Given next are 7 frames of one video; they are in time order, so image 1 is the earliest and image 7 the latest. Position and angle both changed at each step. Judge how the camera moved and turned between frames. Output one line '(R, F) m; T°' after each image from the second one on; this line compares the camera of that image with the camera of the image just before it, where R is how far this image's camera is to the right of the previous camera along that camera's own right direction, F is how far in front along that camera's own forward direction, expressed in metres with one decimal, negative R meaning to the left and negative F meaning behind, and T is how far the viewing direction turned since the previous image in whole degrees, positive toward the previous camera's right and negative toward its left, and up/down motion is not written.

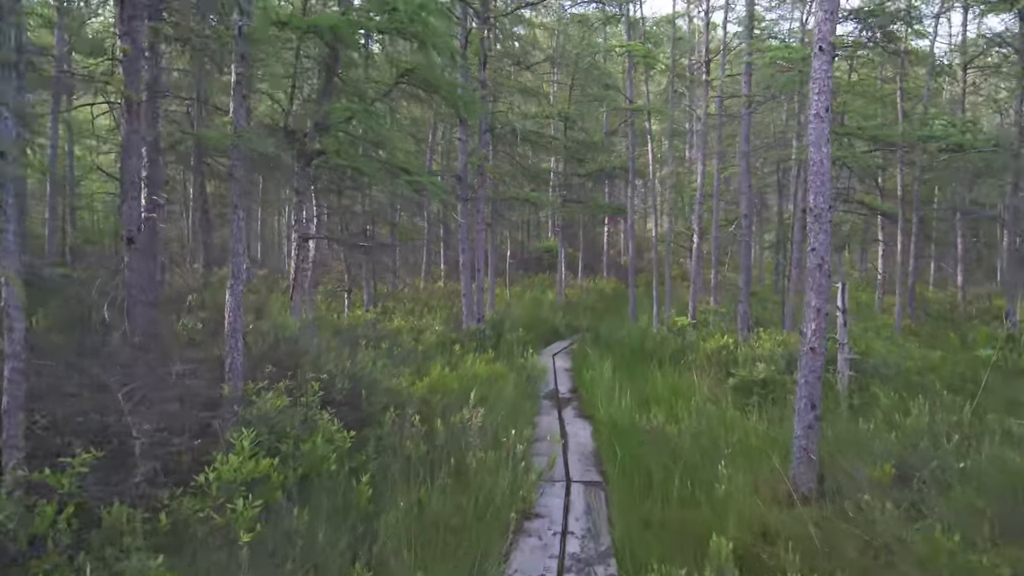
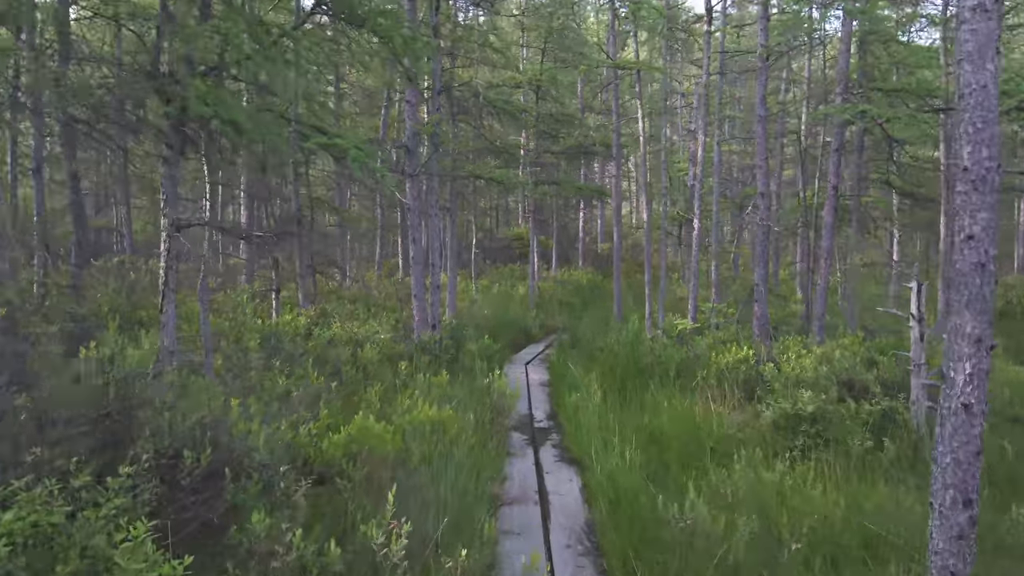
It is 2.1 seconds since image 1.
(+0.1, +2.5) m; +2°
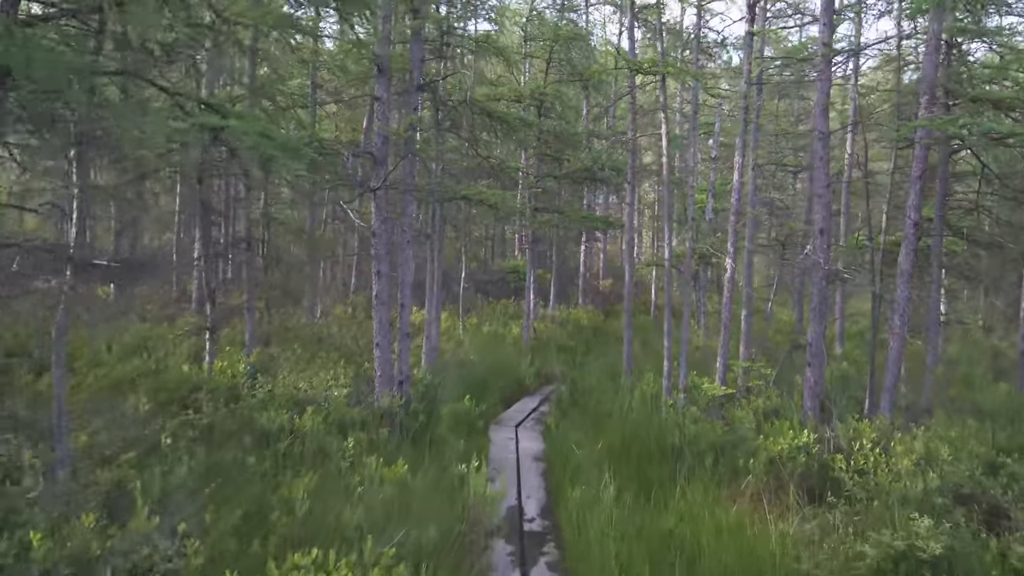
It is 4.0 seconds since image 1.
(+0.1, +2.2) m; 0°
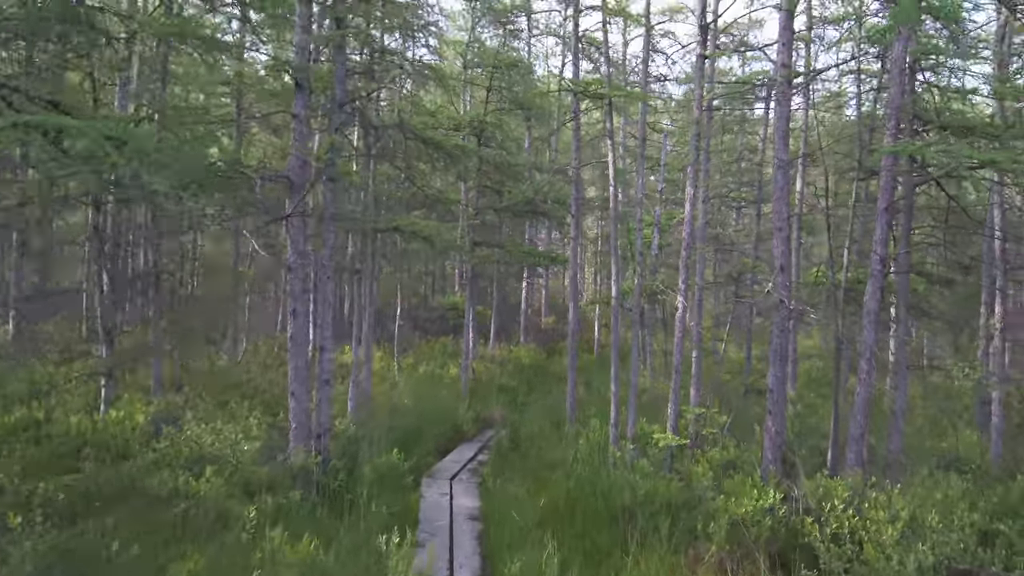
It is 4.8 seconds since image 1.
(+0.1, +0.8) m; +4°
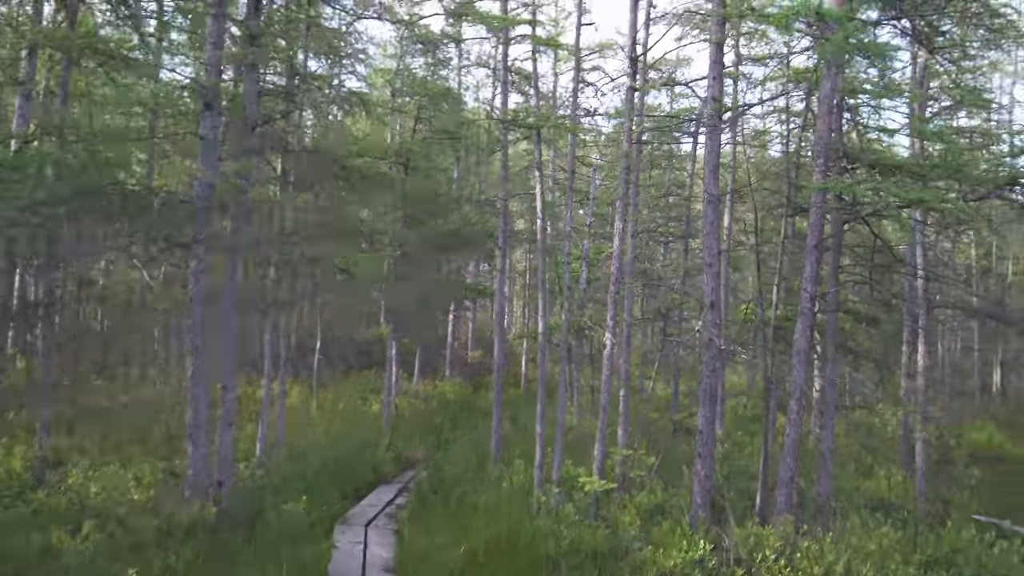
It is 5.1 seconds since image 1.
(+0.1, +0.4) m; +5°
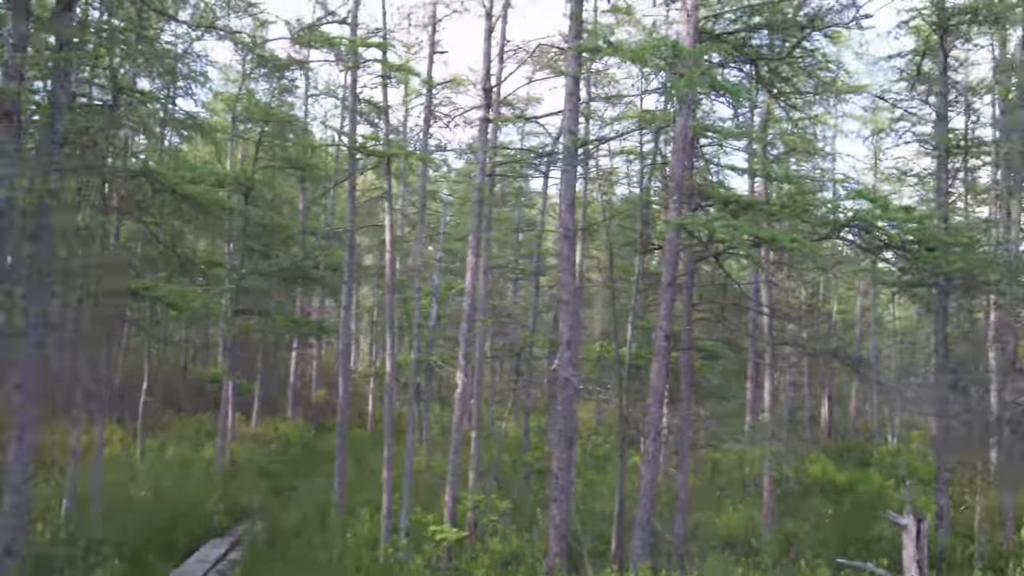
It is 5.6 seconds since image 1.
(0.0, +0.4) m; +10°
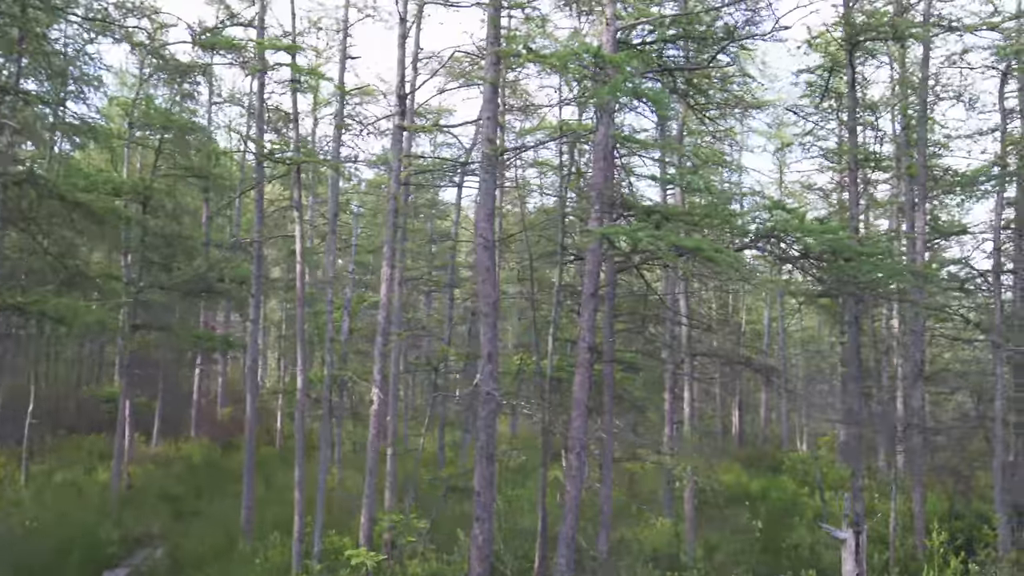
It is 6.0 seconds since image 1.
(-0.1, +0.2) m; +6°
